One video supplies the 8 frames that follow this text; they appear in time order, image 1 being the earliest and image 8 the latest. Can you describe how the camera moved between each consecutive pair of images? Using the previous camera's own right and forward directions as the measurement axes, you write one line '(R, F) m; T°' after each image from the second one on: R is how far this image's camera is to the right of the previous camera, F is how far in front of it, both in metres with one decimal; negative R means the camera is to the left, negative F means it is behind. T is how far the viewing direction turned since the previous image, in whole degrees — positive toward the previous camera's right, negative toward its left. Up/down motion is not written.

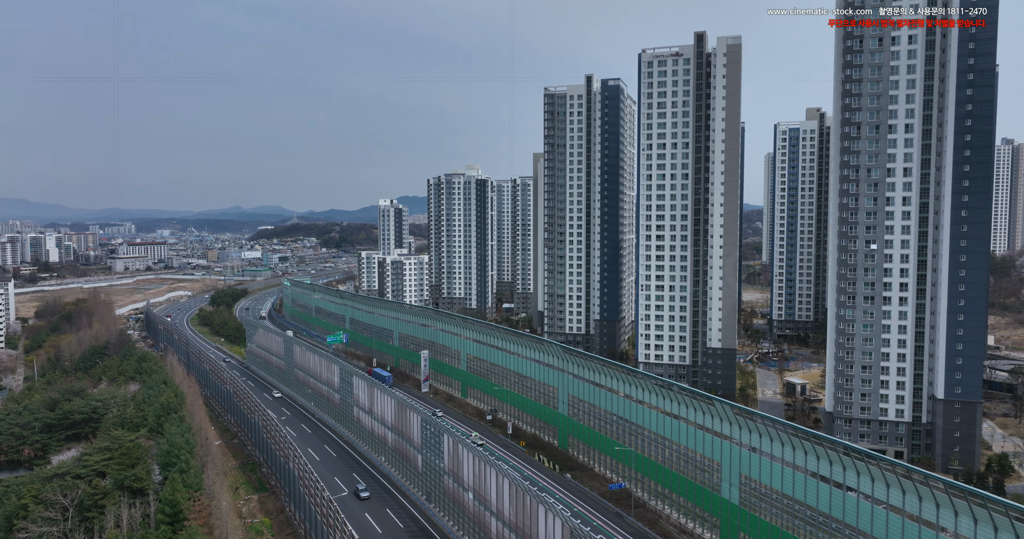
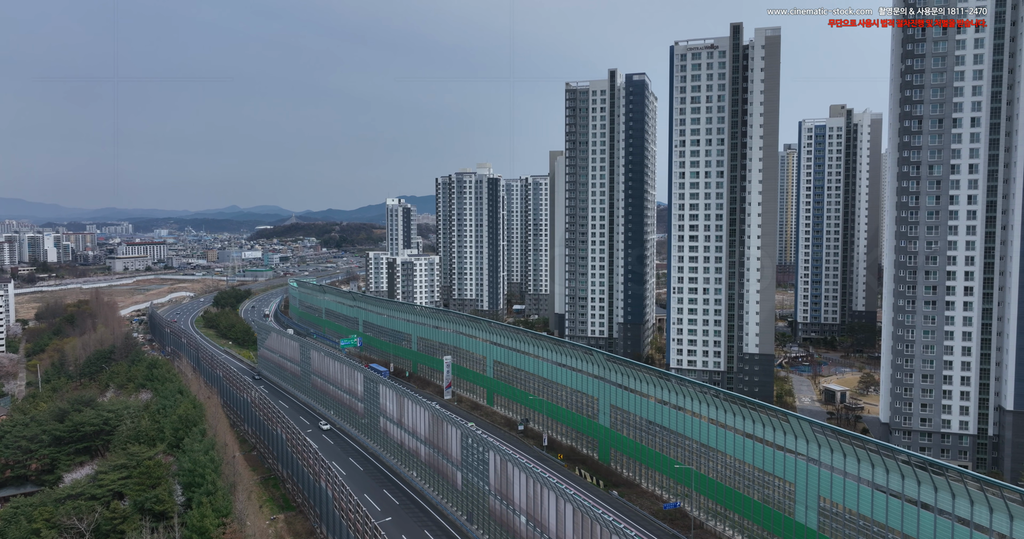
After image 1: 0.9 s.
(-1.5, +1.6) m; 0°
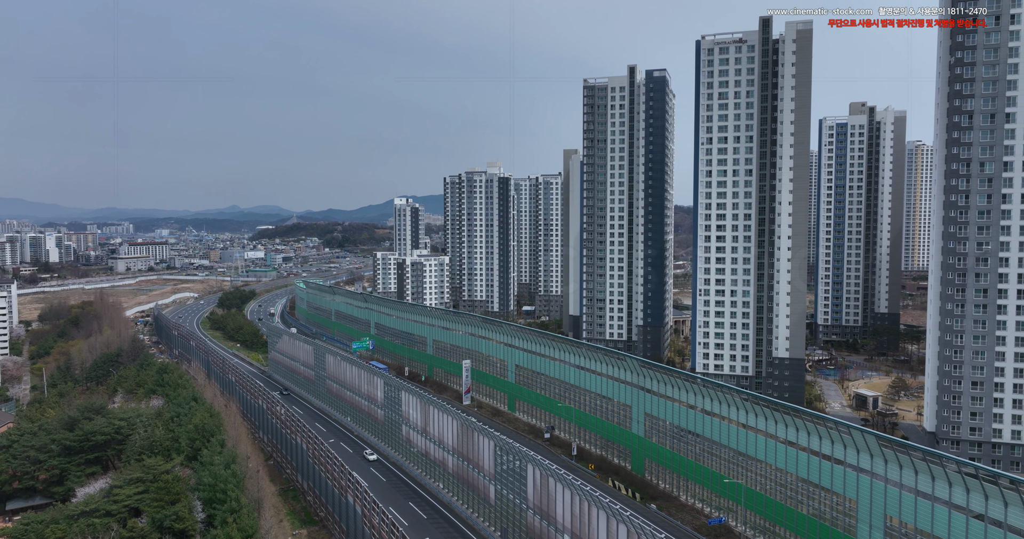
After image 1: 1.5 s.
(-1.1, +1.1) m; 0°
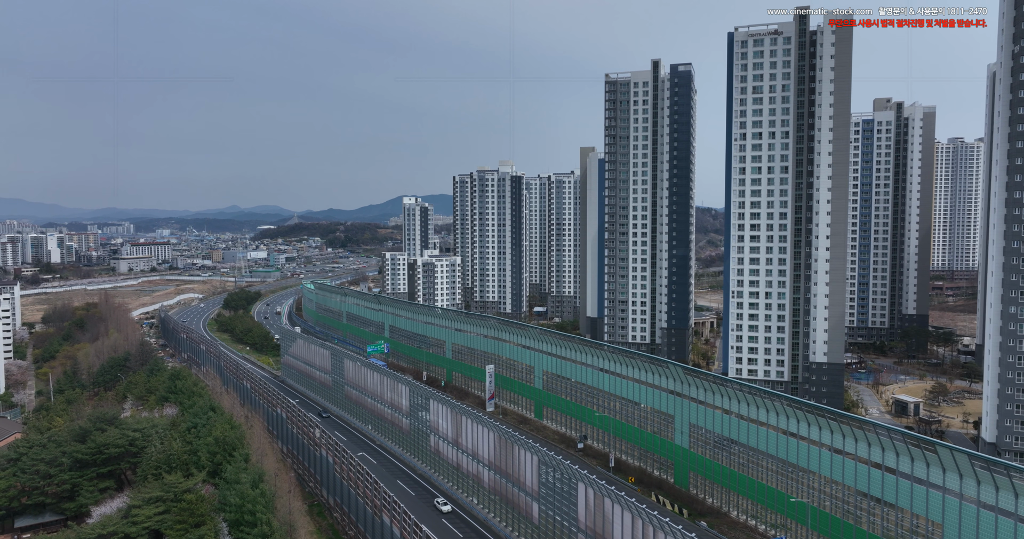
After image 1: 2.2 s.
(-1.2, +1.3) m; 0°
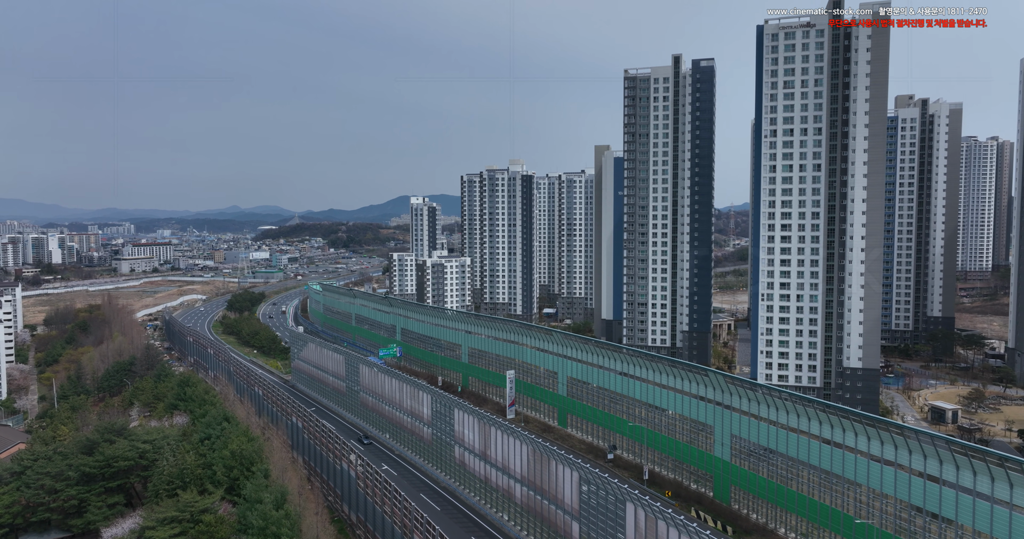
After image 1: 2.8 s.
(-1.0, +1.2) m; 0°
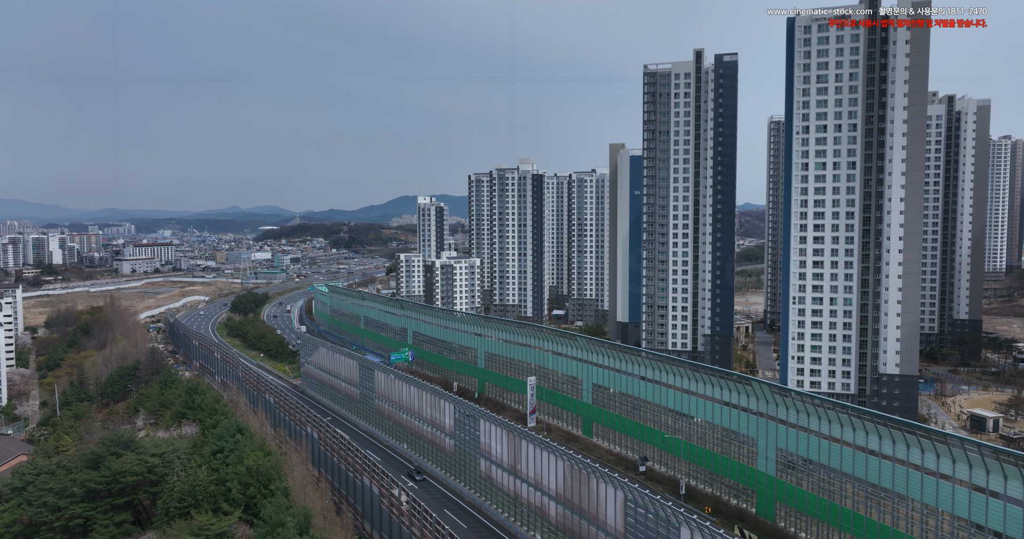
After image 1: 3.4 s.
(-1.0, +1.3) m; 0°
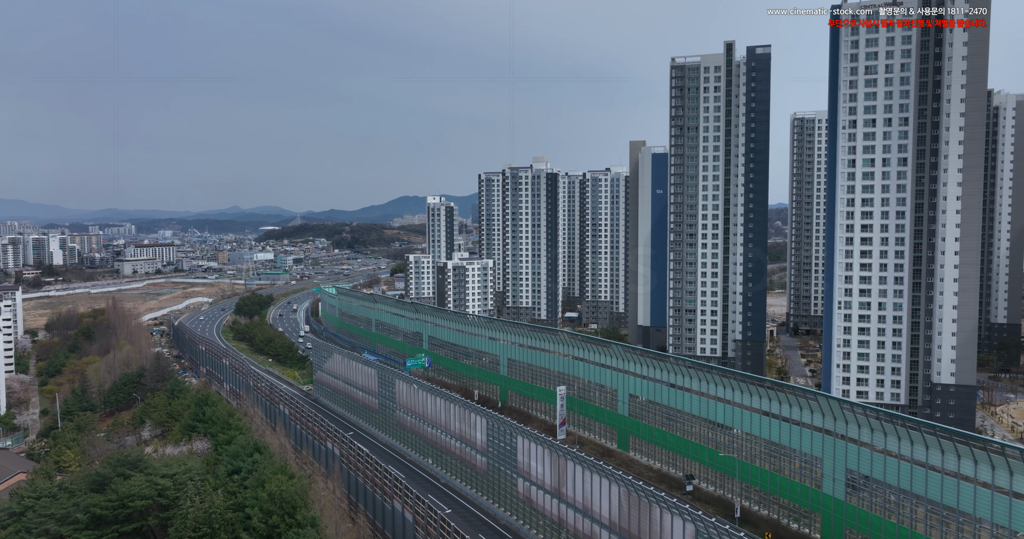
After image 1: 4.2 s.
(-1.2, +1.7) m; 0°
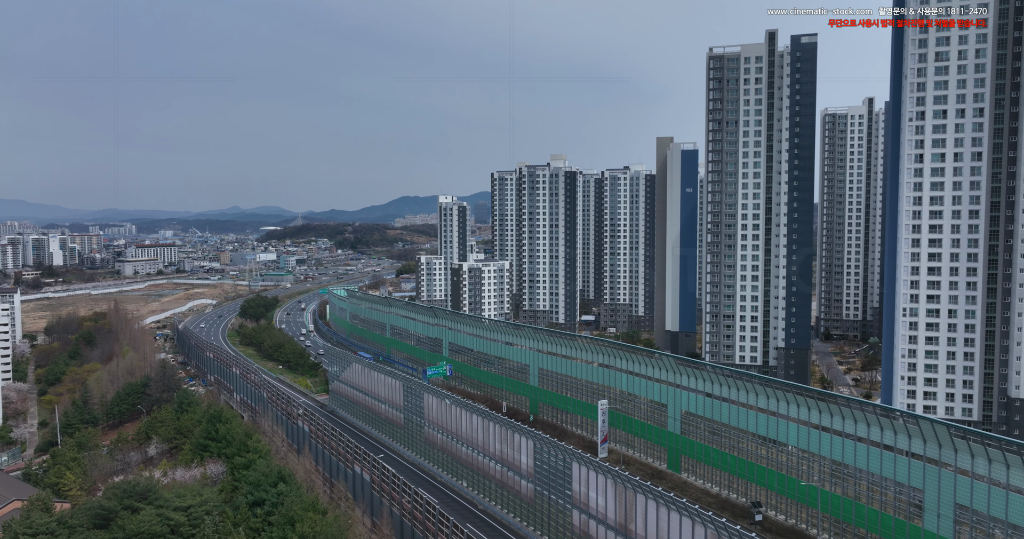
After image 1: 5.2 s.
(-1.5, +2.2) m; 0°
